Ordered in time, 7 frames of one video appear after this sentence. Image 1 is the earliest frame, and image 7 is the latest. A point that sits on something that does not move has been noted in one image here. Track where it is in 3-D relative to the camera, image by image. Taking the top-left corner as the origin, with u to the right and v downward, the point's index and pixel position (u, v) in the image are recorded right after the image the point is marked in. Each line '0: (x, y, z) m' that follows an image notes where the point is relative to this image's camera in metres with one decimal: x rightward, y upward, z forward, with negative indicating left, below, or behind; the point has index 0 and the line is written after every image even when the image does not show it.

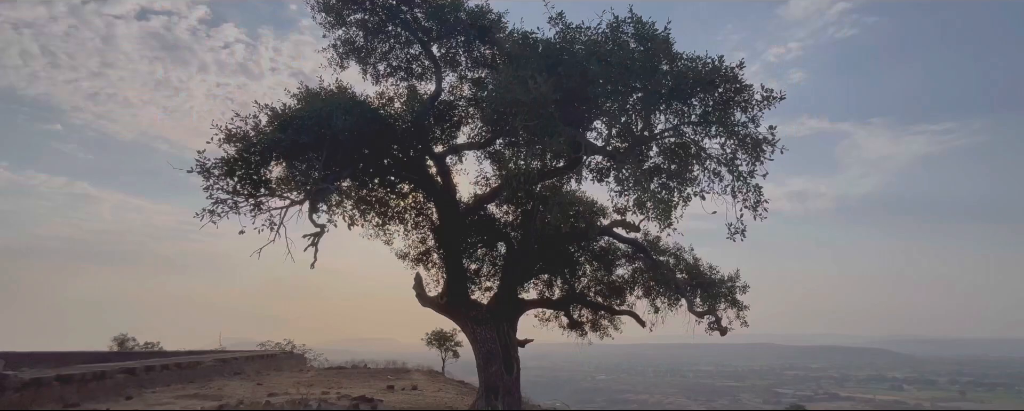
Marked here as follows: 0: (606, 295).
0: (+3.6, -3.5, +18.0) m
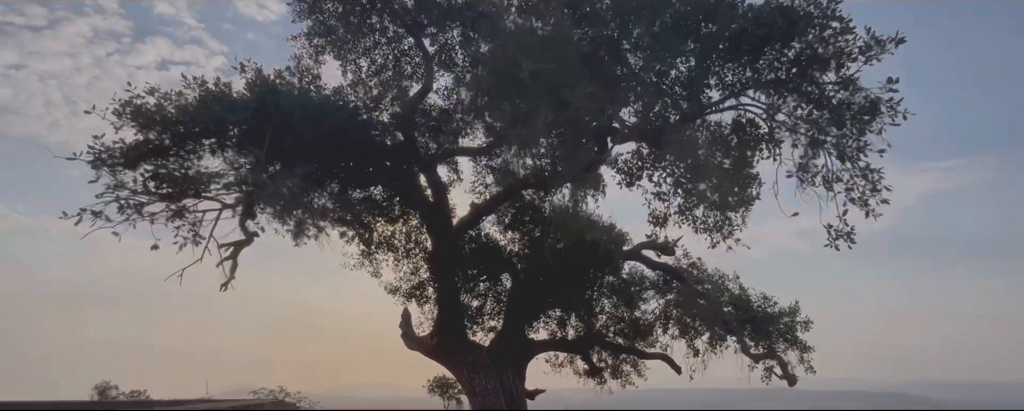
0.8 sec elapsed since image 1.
0: (+3.8, -4.3, +15.2) m
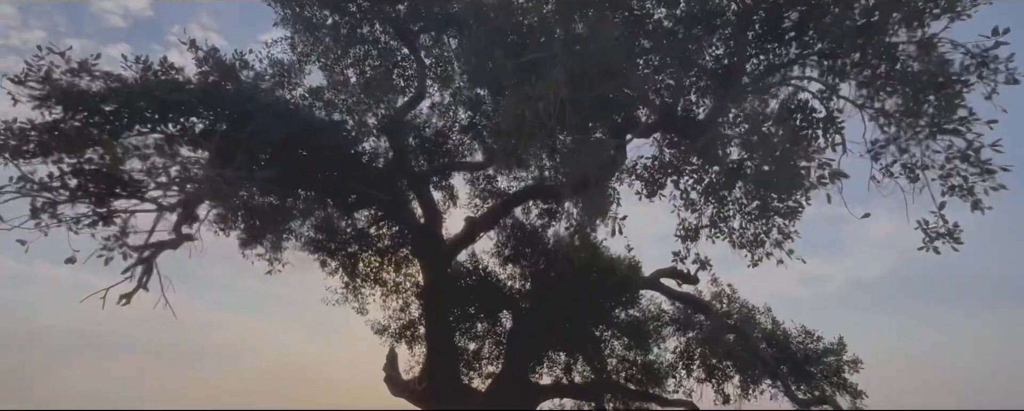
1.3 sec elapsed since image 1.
0: (+3.9, -5.1, +13.4) m
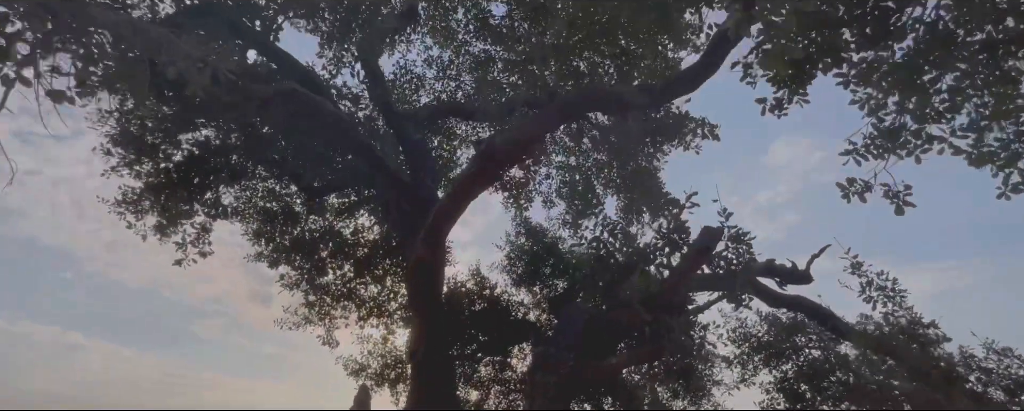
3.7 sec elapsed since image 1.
0: (+4.3, -4.8, +9.7) m
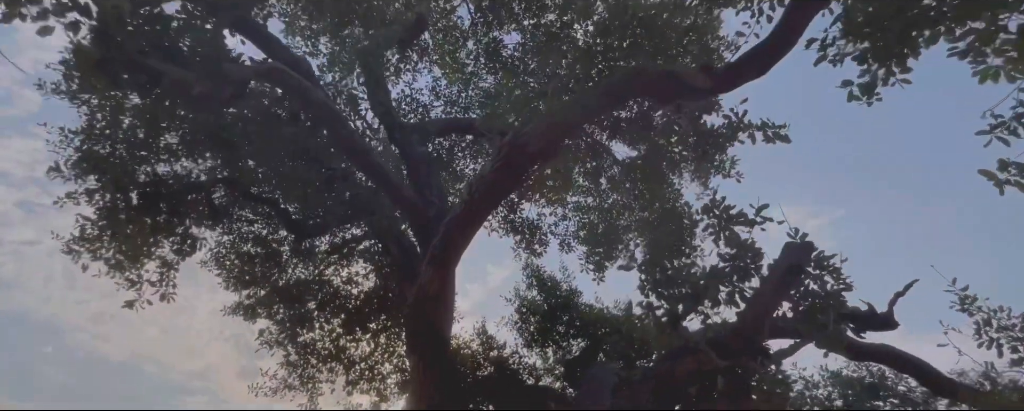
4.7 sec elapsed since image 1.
0: (+4.6, -5.6, +7.8) m
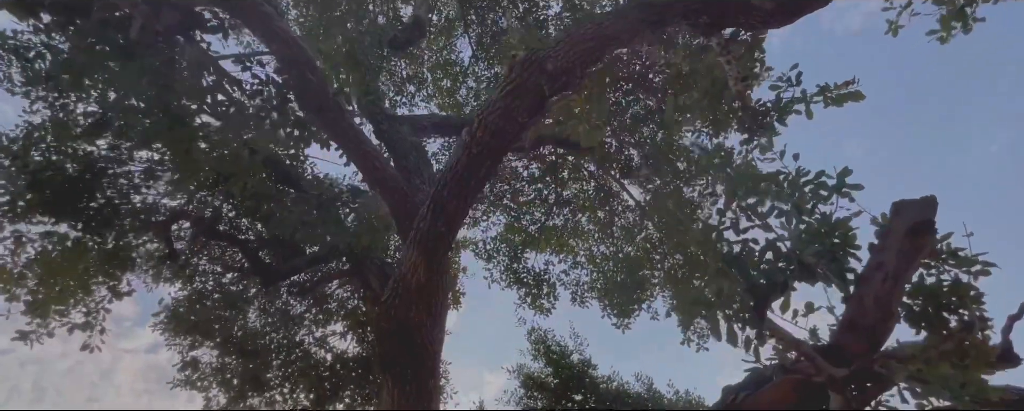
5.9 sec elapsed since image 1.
0: (+4.7, -5.9, +5.6) m
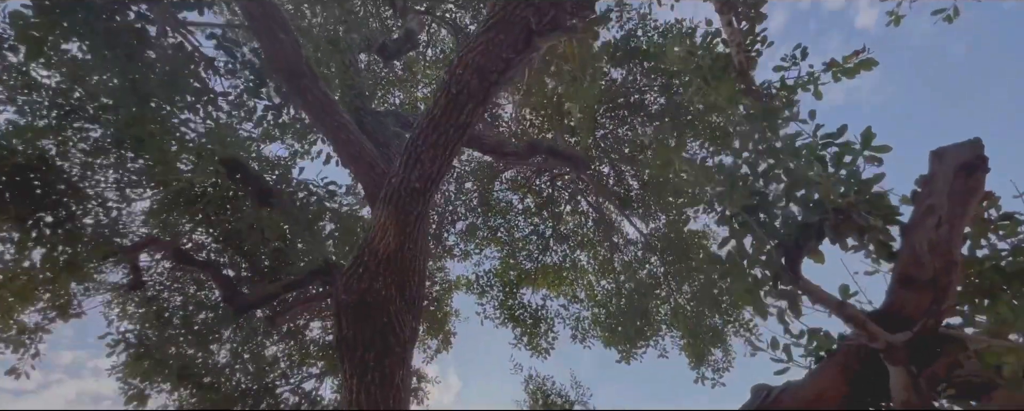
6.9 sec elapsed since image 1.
0: (+4.6, -5.9, +4.3) m
